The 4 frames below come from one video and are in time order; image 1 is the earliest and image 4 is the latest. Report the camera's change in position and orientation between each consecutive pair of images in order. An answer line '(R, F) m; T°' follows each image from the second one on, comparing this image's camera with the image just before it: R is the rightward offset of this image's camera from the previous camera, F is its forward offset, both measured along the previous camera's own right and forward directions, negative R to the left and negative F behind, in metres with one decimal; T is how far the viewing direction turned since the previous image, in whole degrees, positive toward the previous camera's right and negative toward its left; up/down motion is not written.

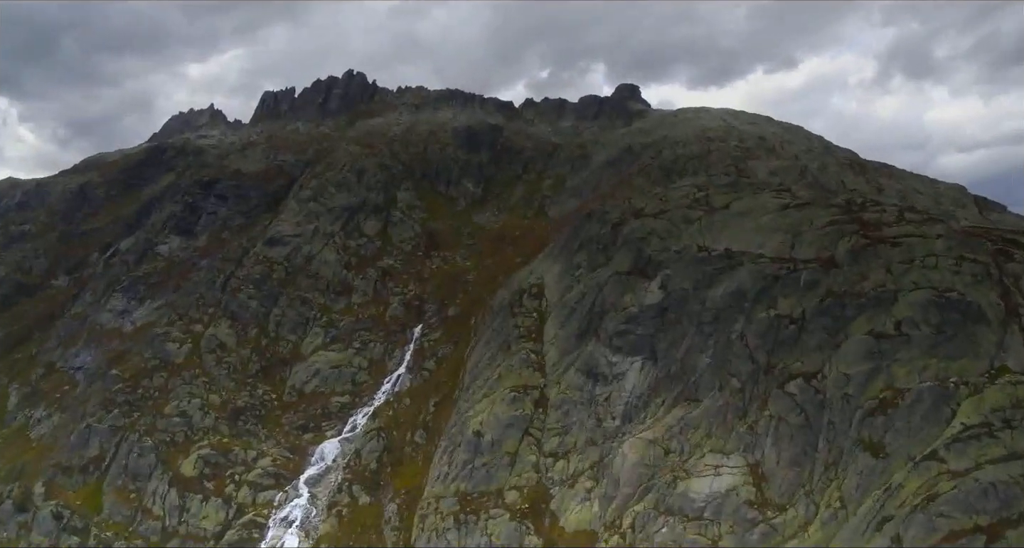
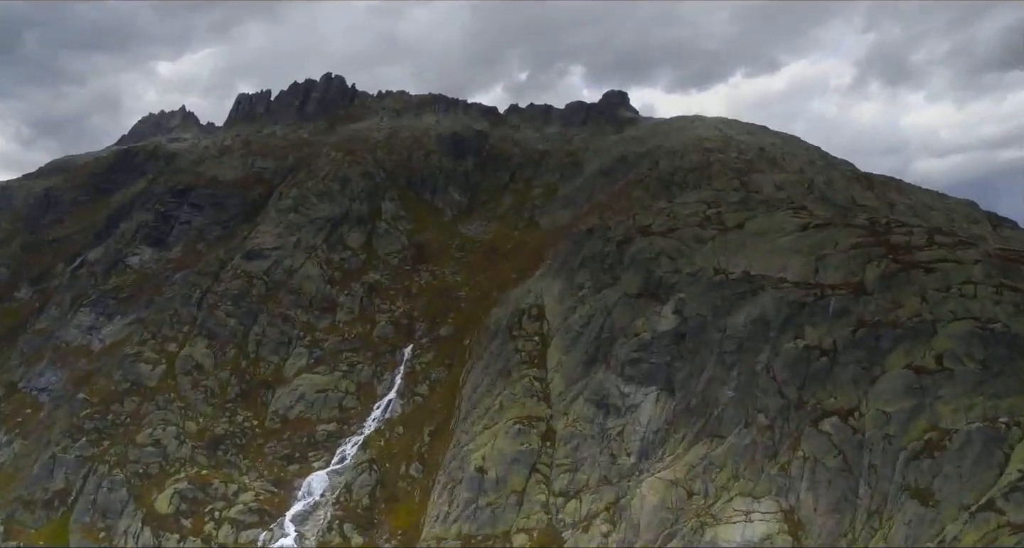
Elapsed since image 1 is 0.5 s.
(-2.8, +4.6) m; +2°
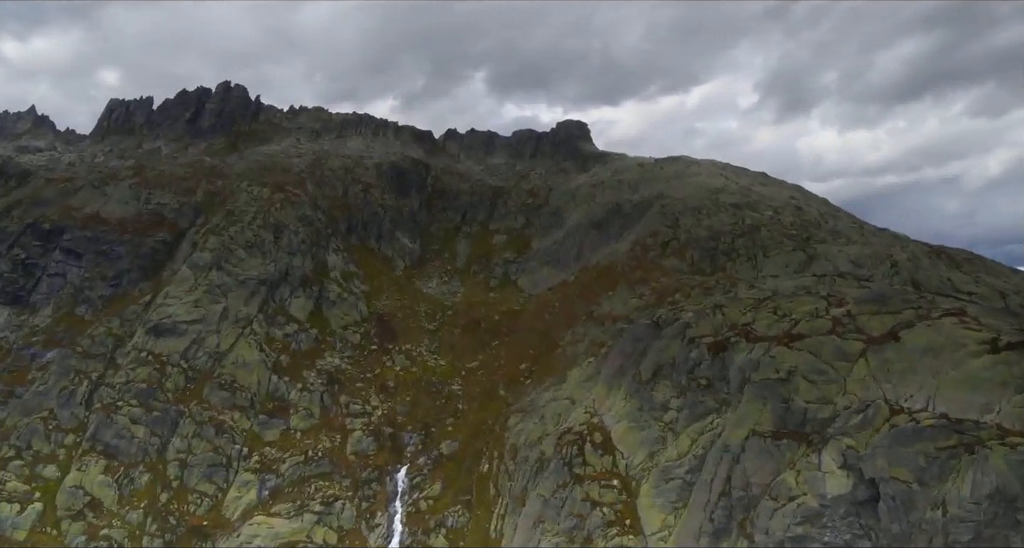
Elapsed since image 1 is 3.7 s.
(-15.6, +22.0) m; +10°
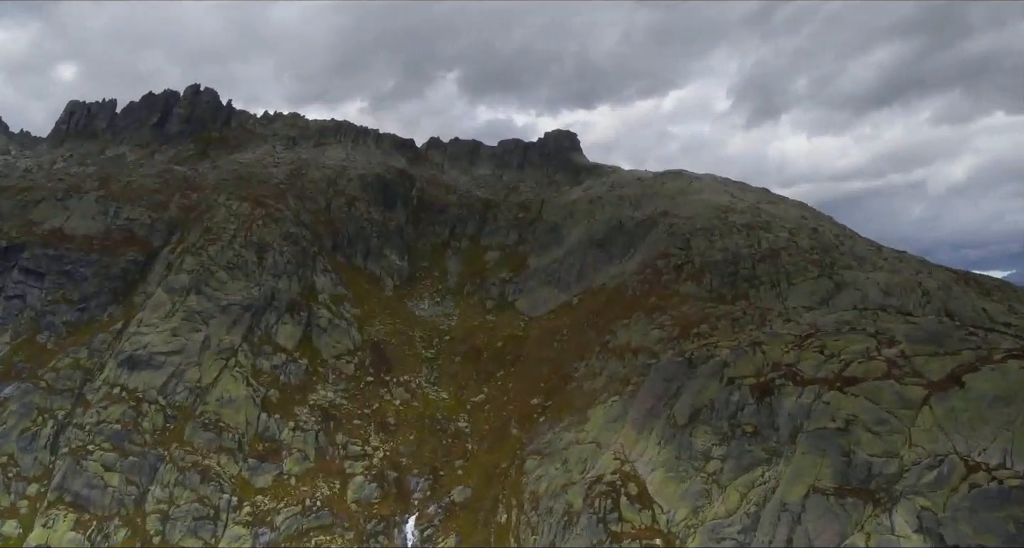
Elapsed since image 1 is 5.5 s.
(-4.9, +5.4) m; +3°
